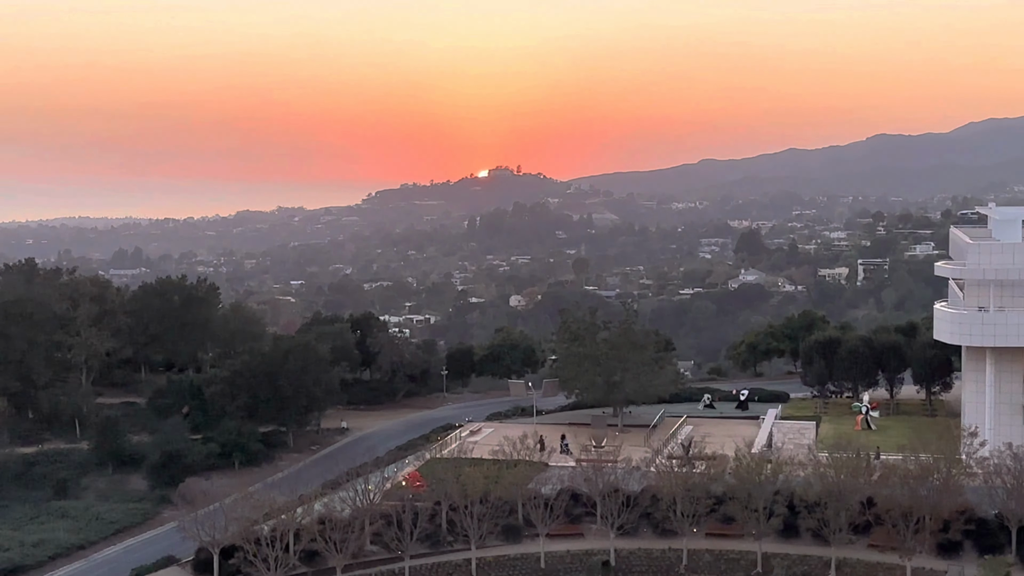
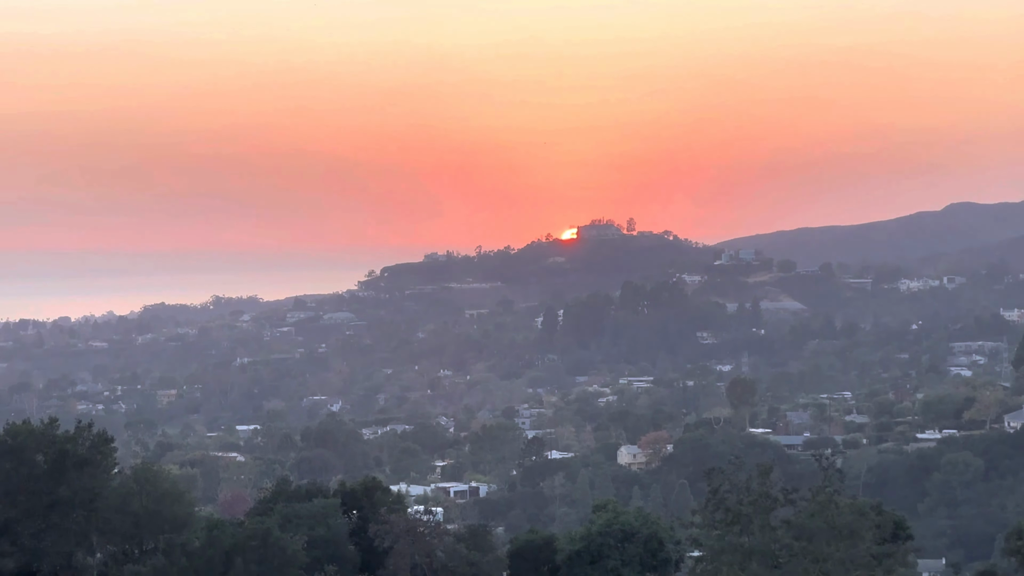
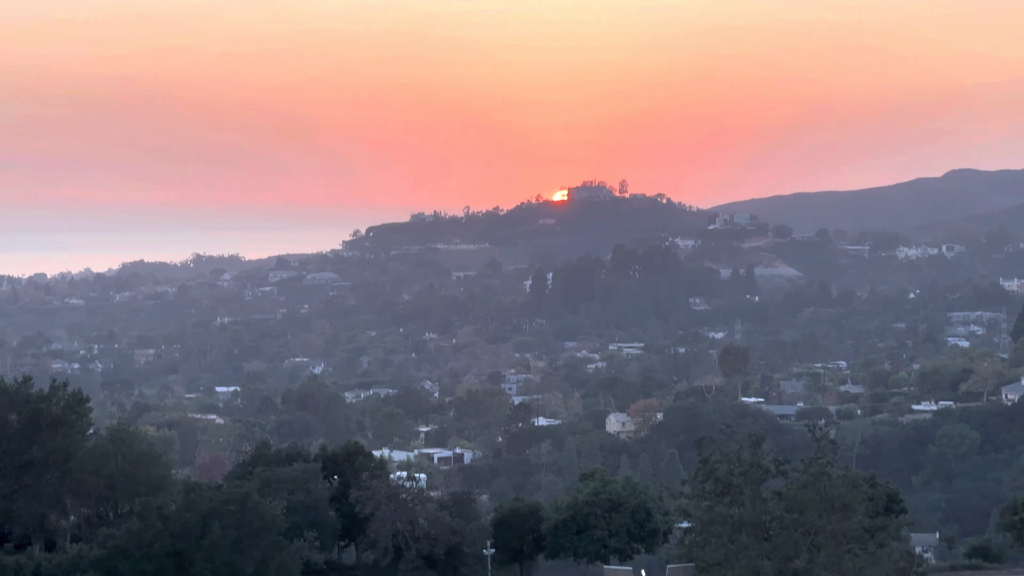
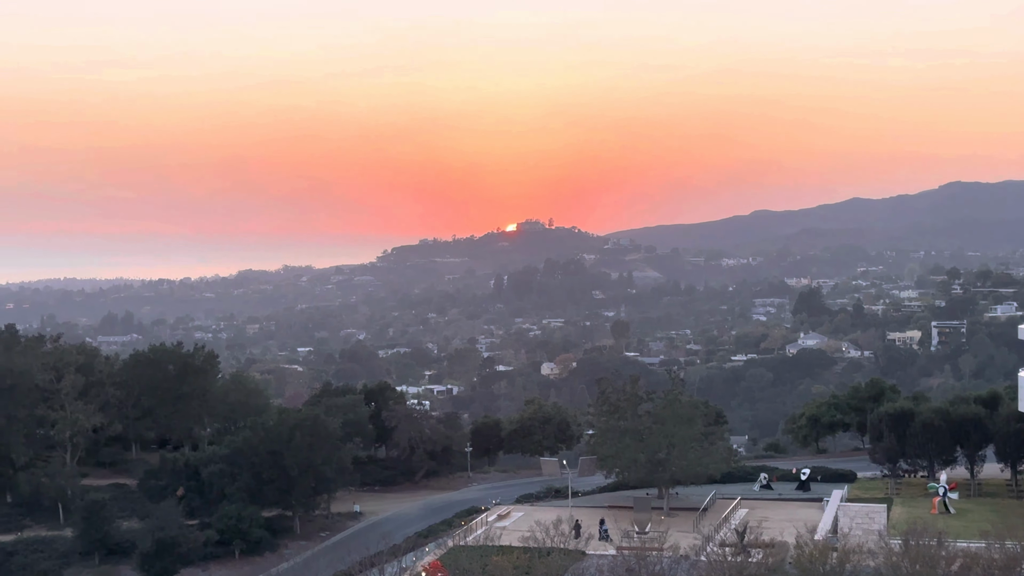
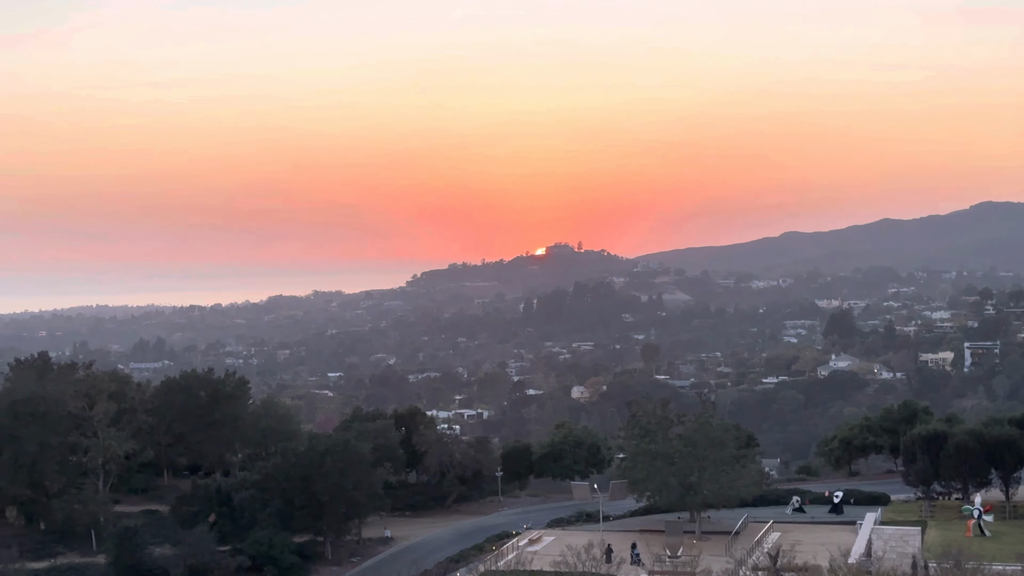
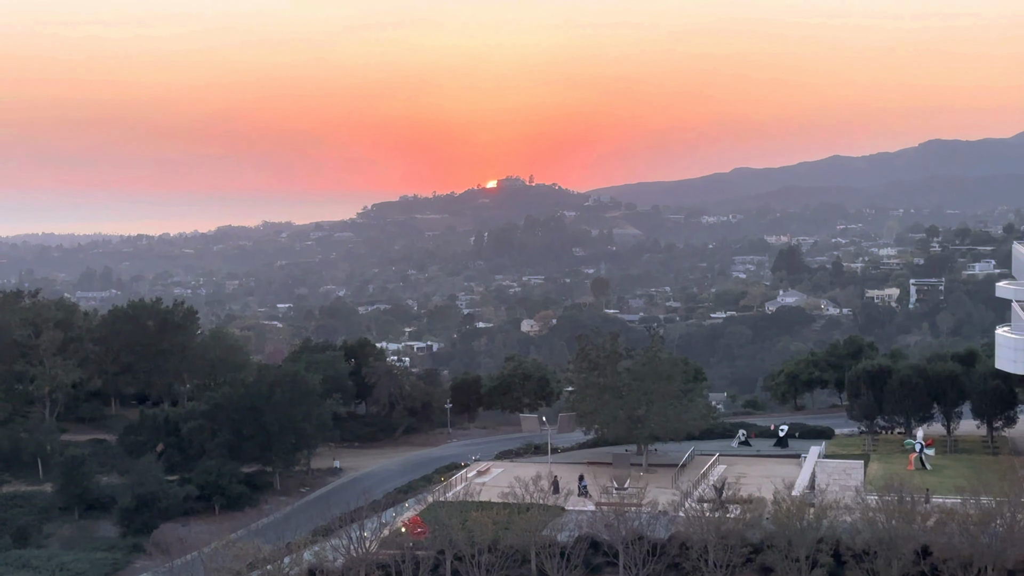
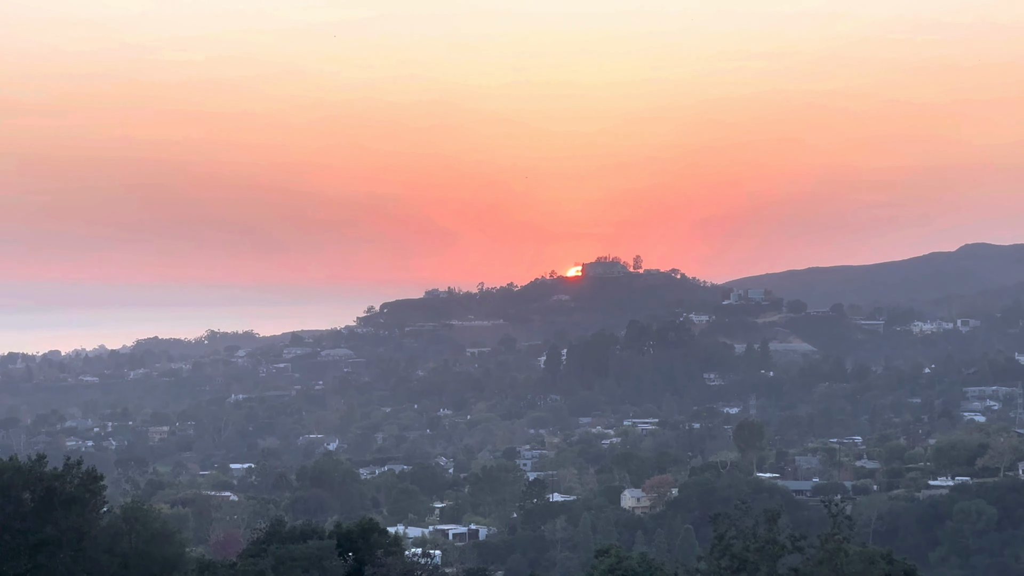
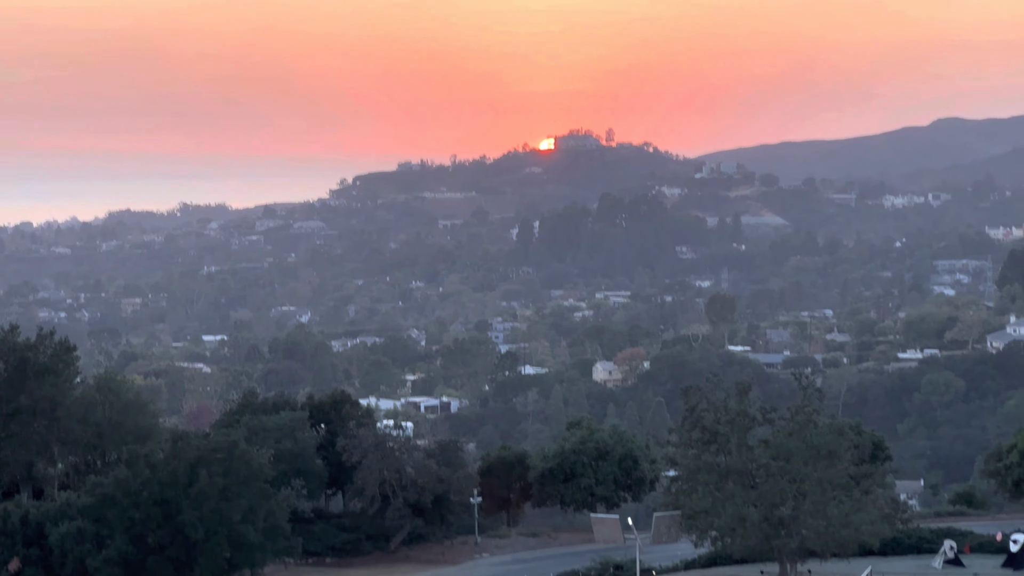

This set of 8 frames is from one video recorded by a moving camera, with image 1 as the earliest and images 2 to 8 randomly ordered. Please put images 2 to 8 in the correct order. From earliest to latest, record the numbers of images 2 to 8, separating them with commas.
6, 4, 5, 2, 7, 3, 8
